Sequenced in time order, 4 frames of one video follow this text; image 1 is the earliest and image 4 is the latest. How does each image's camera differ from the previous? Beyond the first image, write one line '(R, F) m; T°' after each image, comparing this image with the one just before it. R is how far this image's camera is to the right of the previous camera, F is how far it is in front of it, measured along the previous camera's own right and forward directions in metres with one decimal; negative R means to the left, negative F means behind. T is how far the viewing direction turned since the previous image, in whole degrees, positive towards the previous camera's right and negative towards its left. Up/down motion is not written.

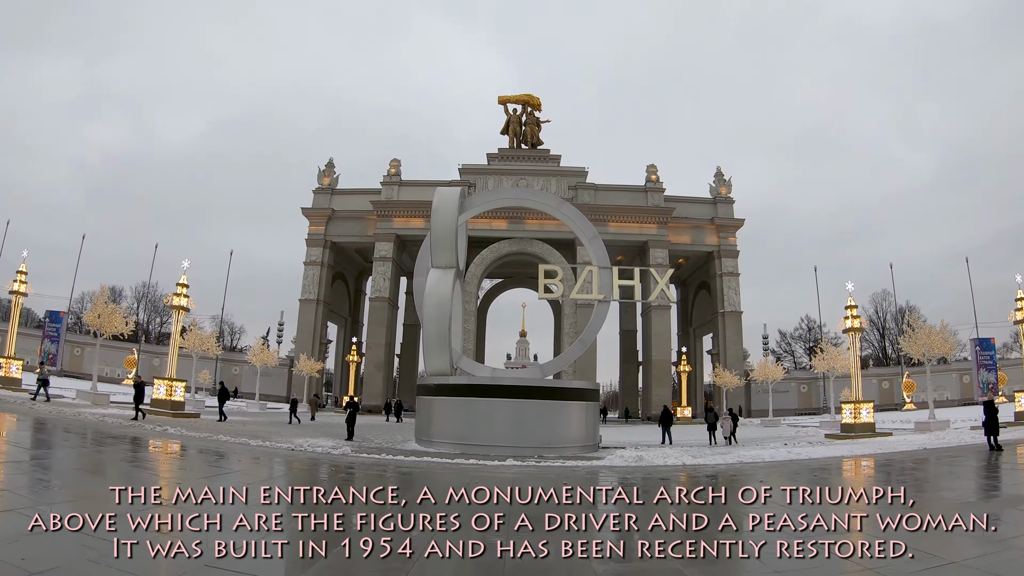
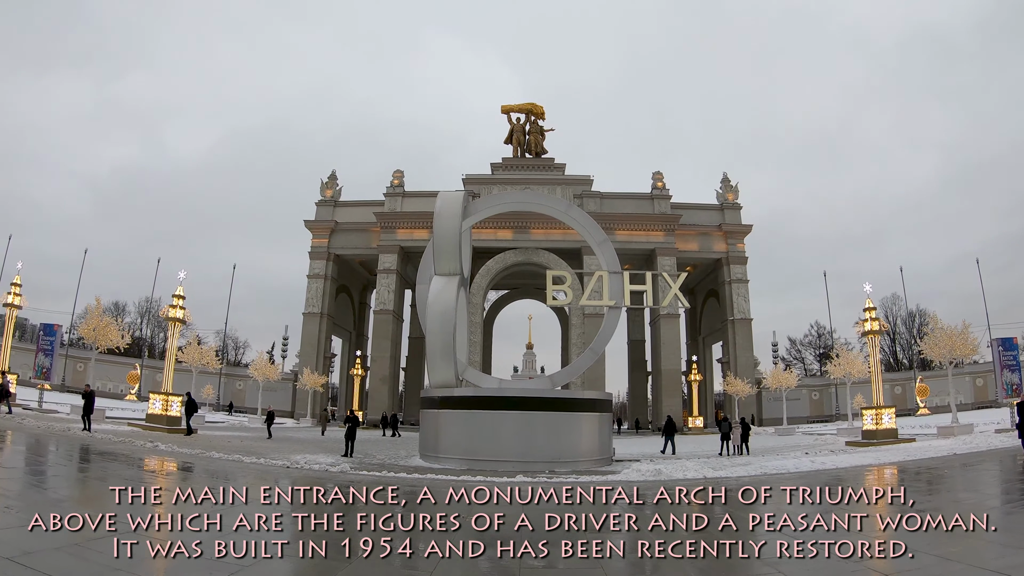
(0.0, +0.5) m; 0°
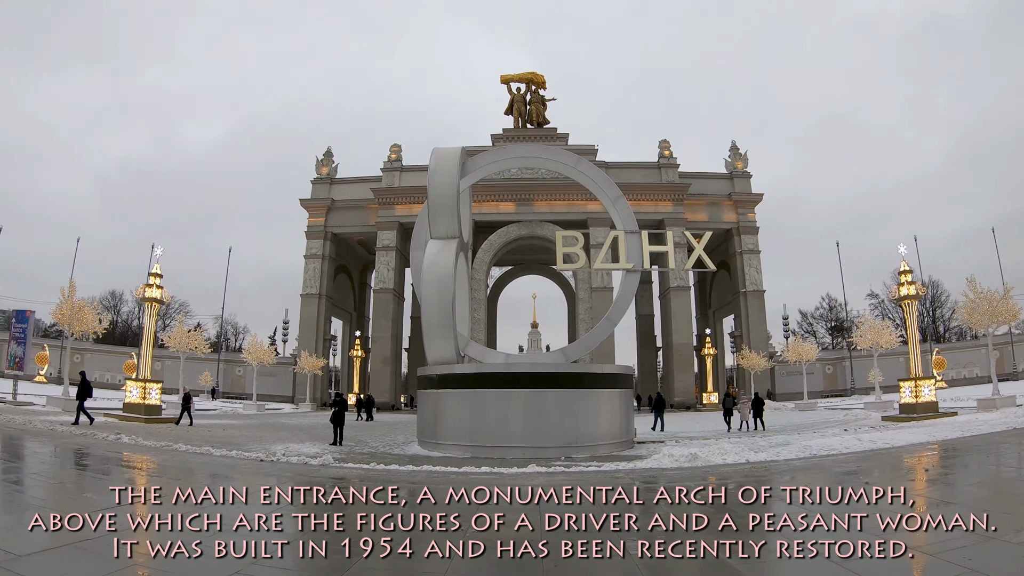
(0.0, +1.4) m; 0°
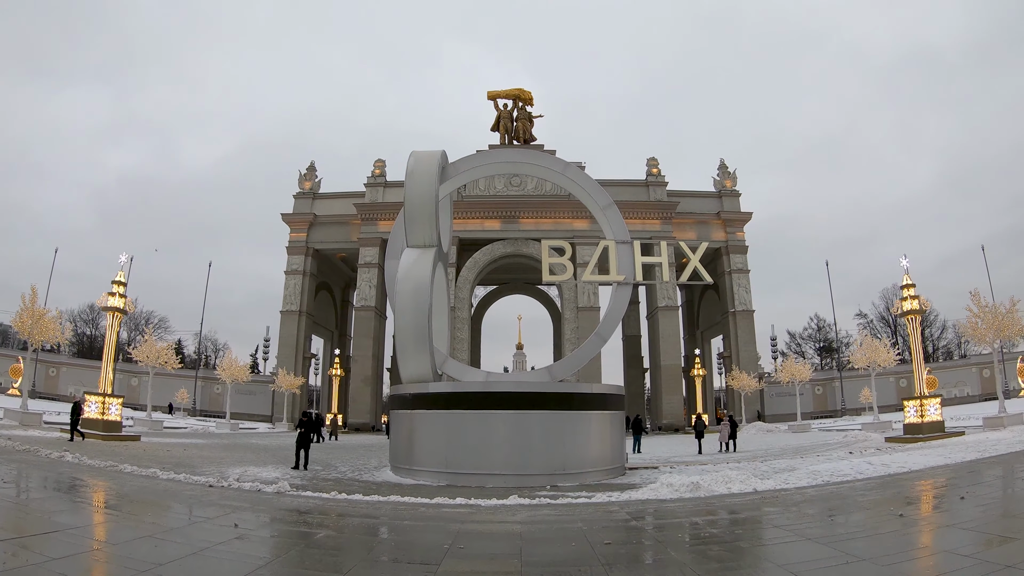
(+0.1, +0.8) m; +1°
